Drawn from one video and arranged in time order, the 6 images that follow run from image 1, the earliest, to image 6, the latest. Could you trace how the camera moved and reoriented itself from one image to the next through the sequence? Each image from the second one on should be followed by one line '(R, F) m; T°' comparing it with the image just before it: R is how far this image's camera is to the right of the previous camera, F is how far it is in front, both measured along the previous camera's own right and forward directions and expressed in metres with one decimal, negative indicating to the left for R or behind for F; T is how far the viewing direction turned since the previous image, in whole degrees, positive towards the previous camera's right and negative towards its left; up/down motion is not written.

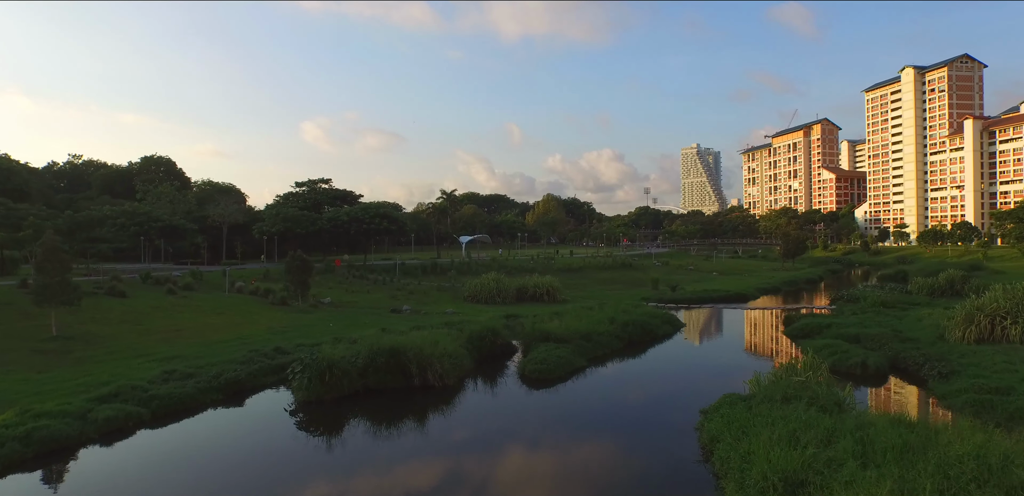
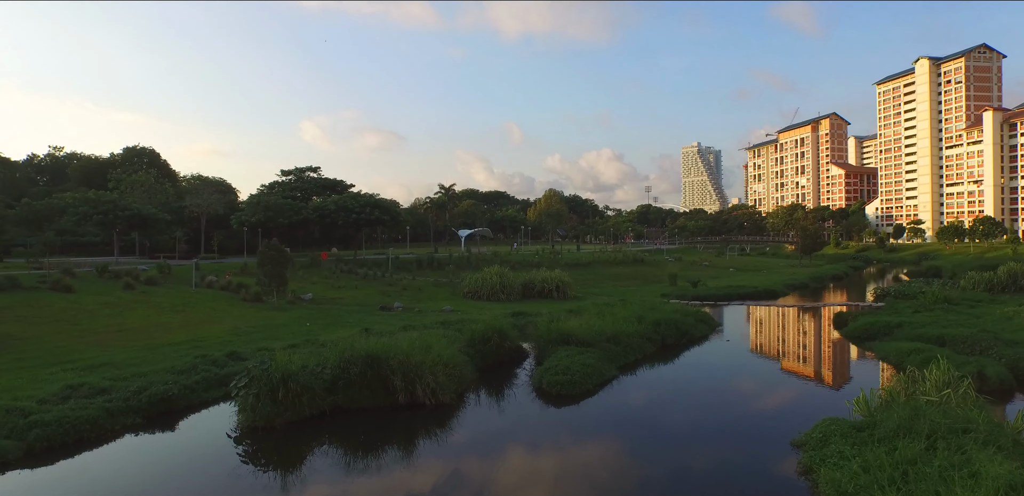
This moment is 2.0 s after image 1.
(-0.3, +3.9) m; 0°
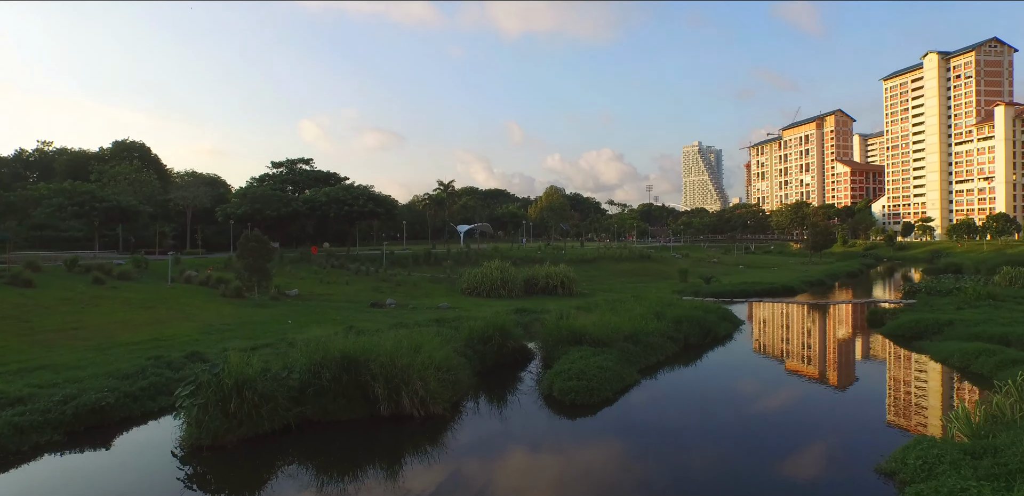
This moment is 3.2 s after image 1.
(-0.1, +2.2) m; 0°
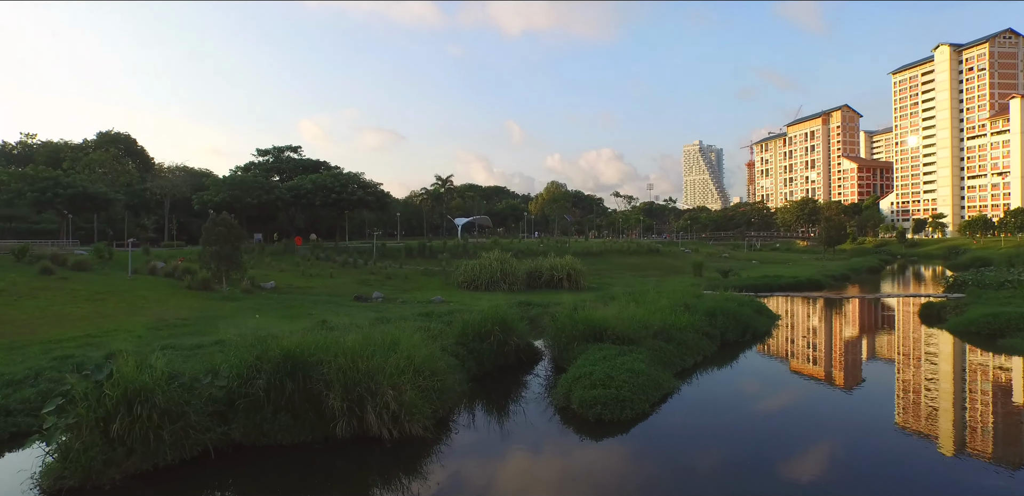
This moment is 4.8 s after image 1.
(-0.1, +2.8) m; 0°
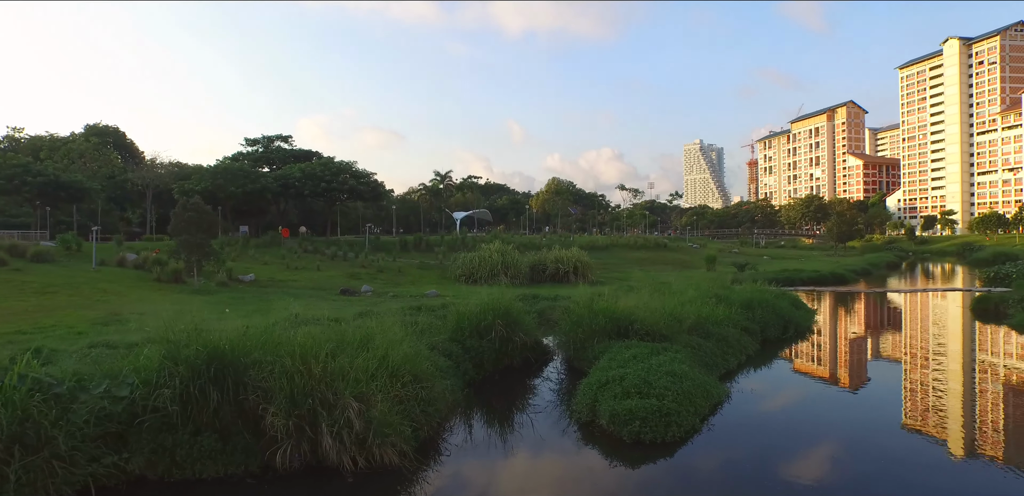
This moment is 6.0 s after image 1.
(-0.1, +2.1) m; 0°
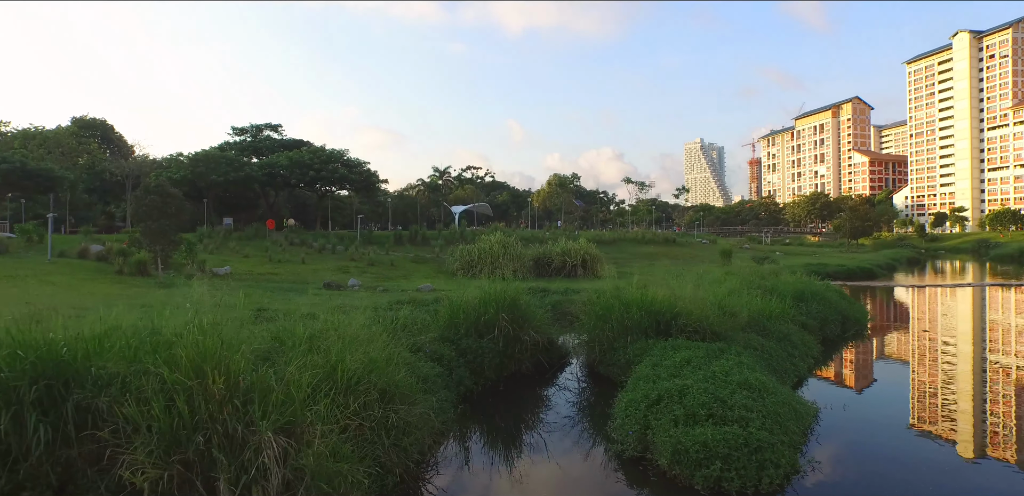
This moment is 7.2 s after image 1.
(-0.1, +2.1) m; 0°
